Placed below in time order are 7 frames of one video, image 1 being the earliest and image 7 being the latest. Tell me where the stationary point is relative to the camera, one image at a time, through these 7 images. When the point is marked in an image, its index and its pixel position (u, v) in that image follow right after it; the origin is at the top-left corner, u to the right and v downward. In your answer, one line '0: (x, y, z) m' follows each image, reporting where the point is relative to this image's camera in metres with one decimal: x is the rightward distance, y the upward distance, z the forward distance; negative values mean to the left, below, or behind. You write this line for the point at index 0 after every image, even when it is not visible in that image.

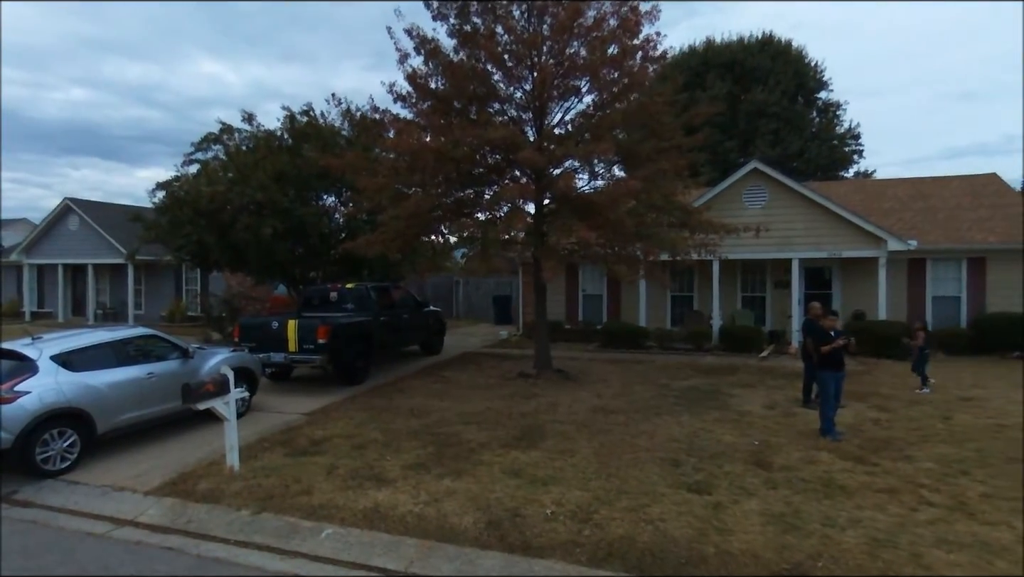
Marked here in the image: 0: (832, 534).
0: (+2.8, -2.1, +5.5) m
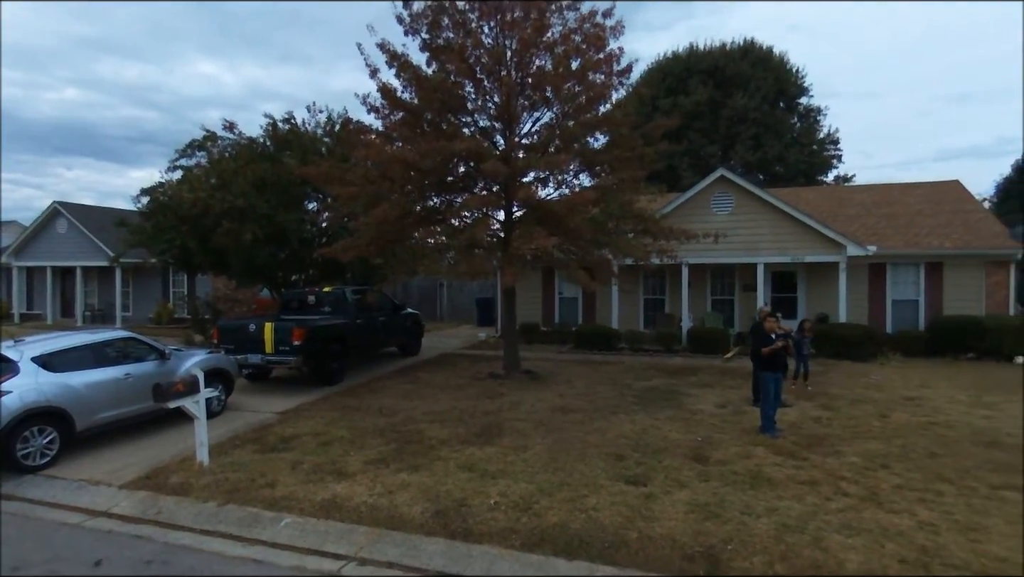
0: (+2.2, -2.2, +6.0) m
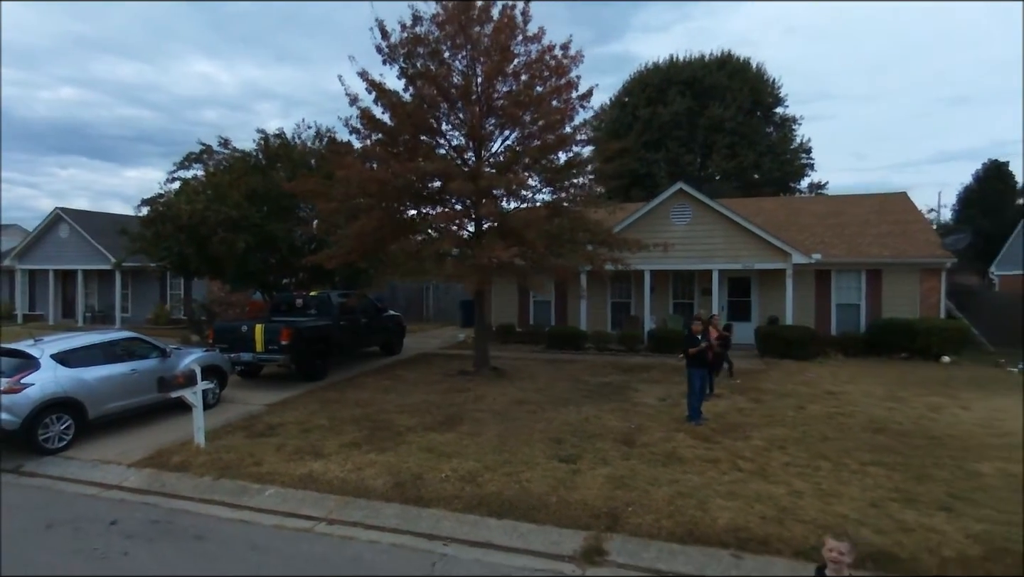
0: (+1.6, -2.3, +7.2) m
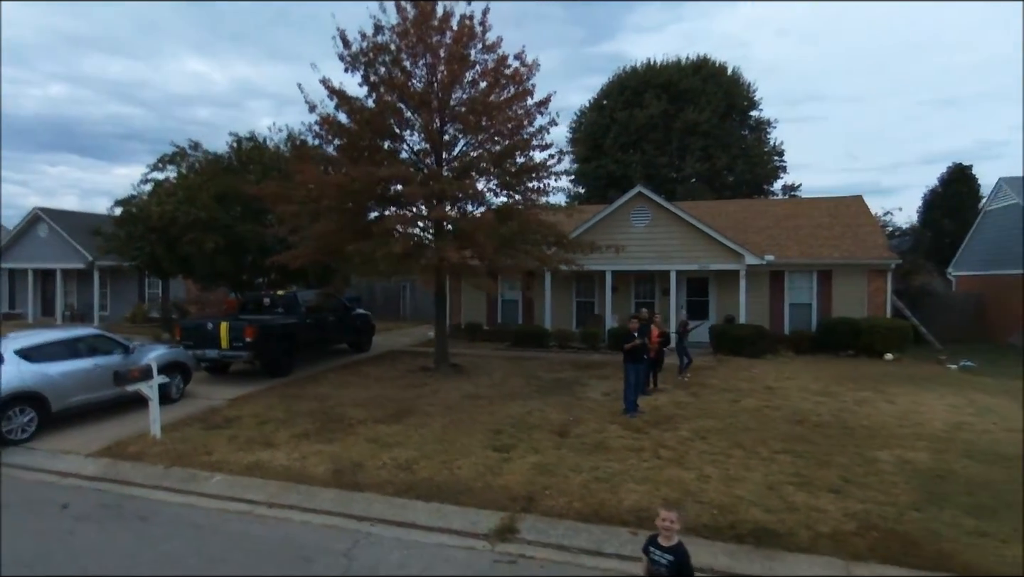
0: (+0.7, -2.3, +7.8) m
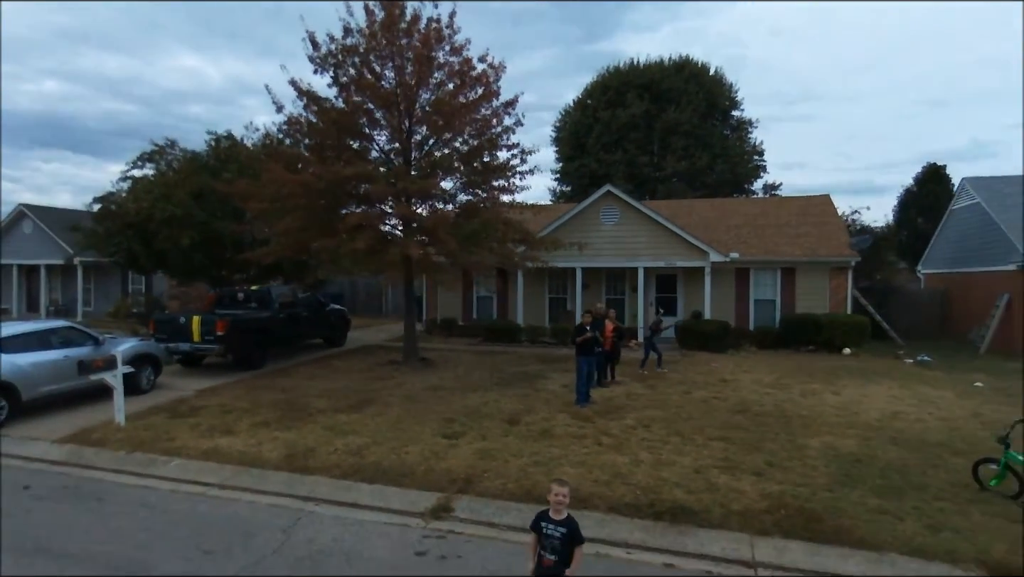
0: (0.0, -2.2, +8.2) m
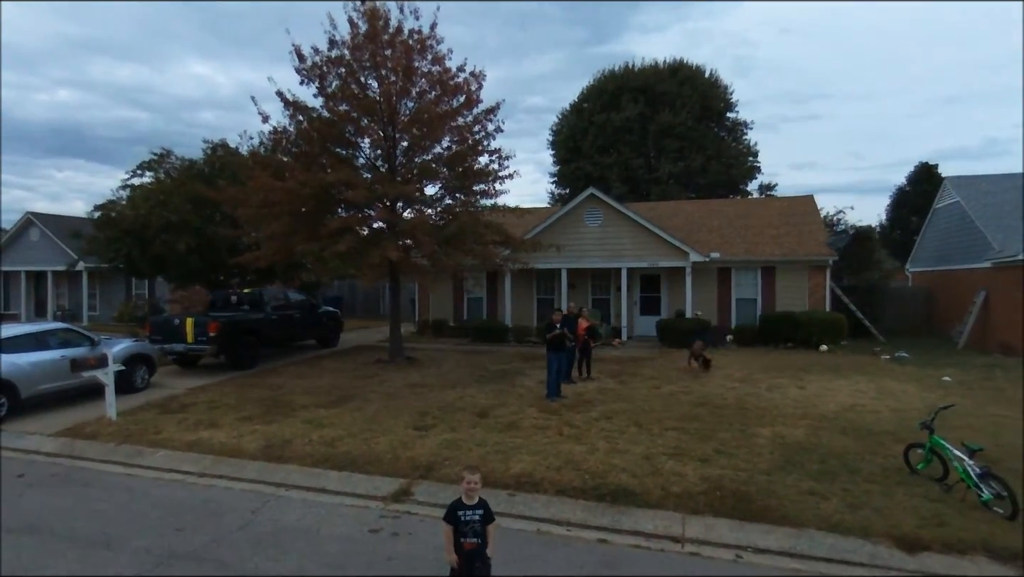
0: (-0.5, -2.2, +8.7) m
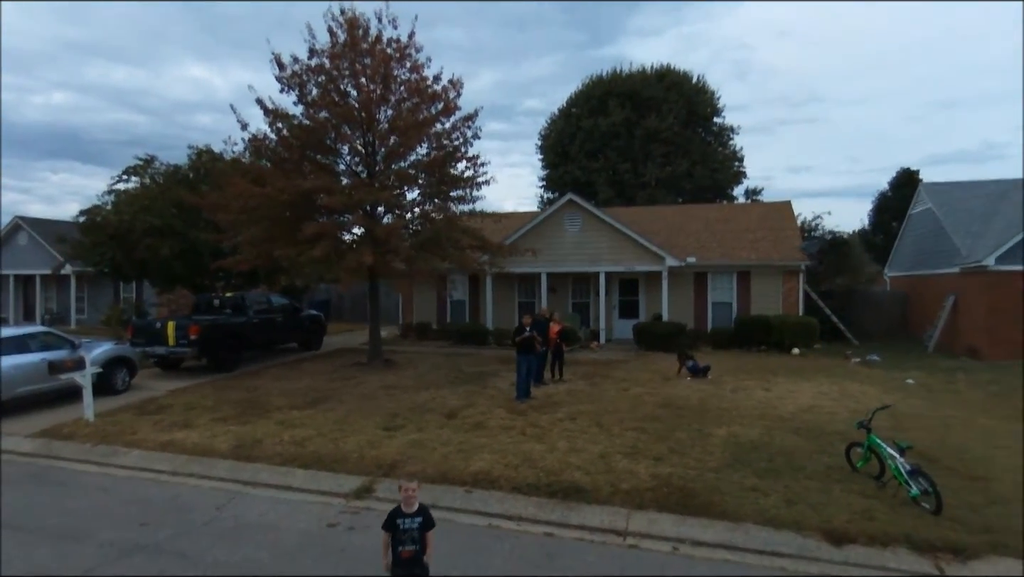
0: (-1.1, -2.3, +9.0) m
